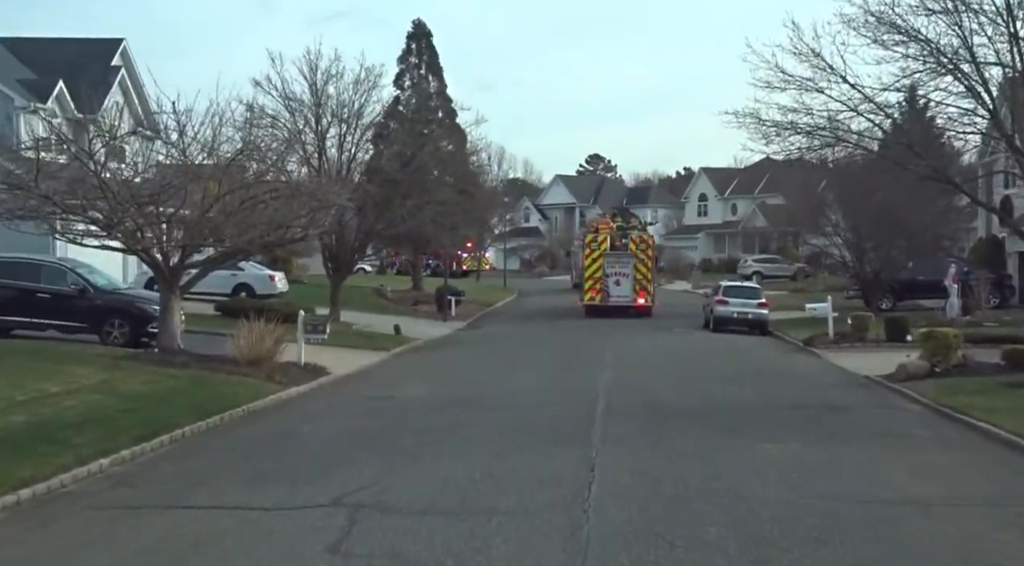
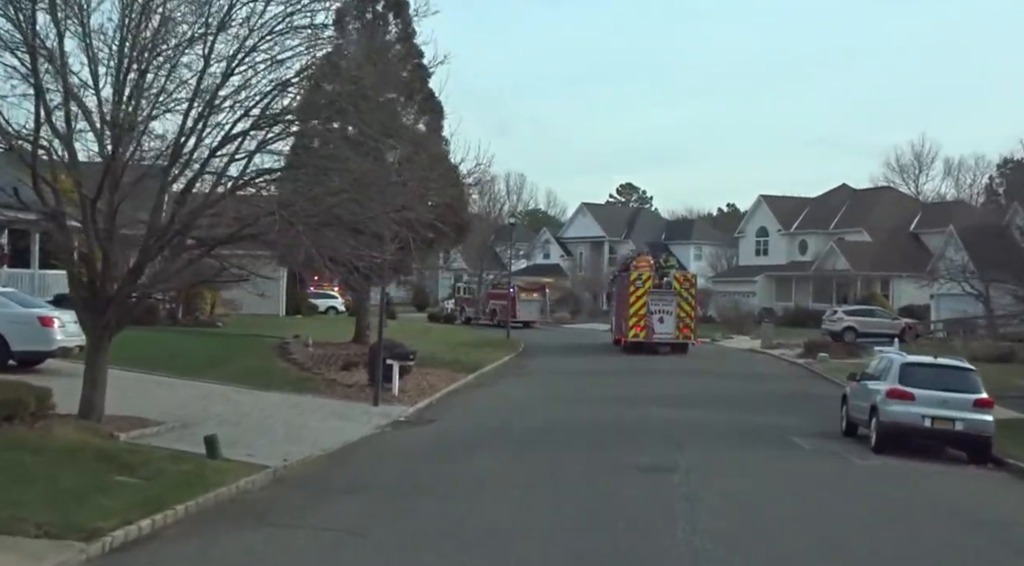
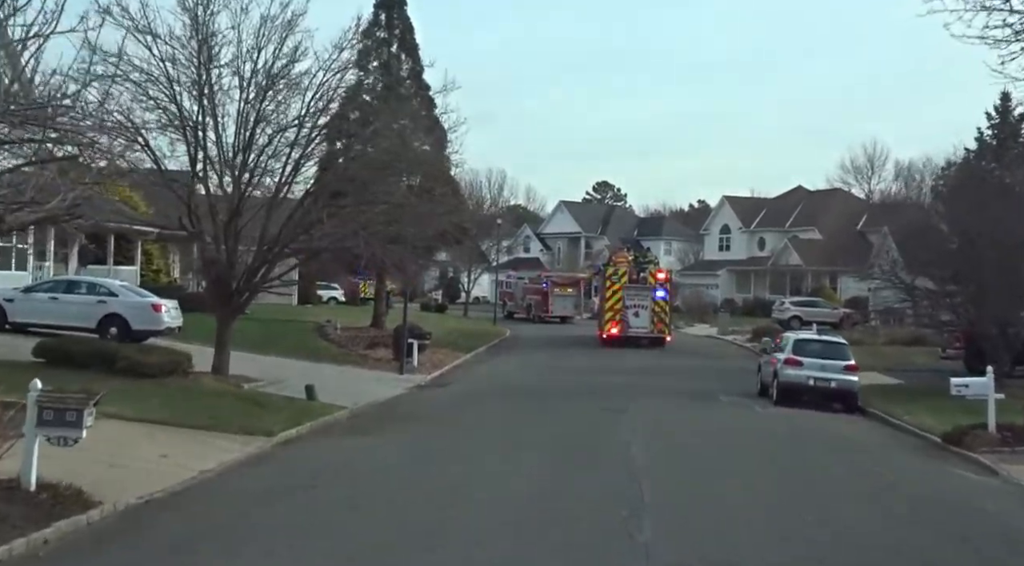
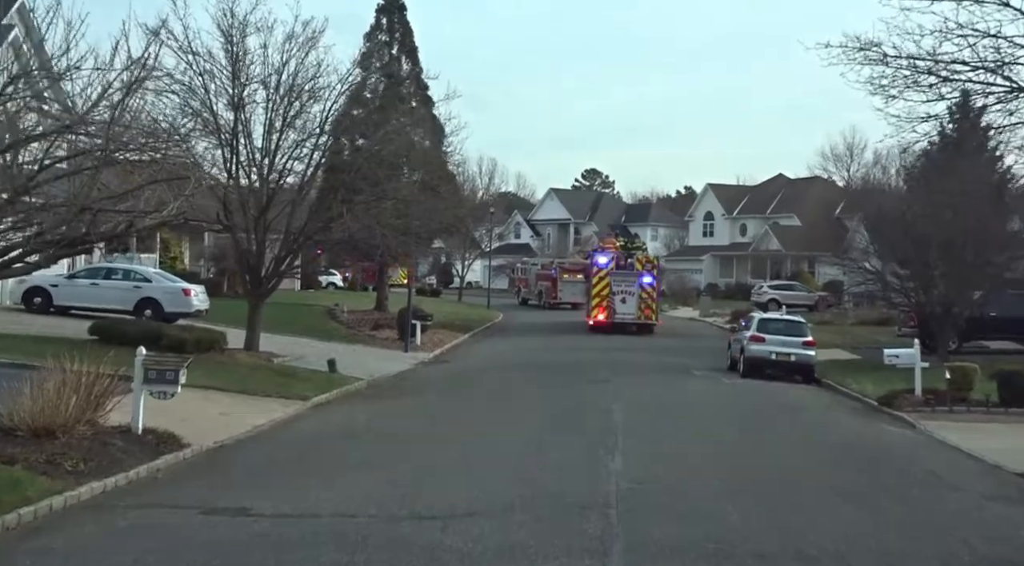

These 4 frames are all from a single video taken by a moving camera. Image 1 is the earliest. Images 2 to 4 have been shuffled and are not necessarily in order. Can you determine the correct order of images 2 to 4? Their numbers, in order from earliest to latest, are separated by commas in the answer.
4, 3, 2
